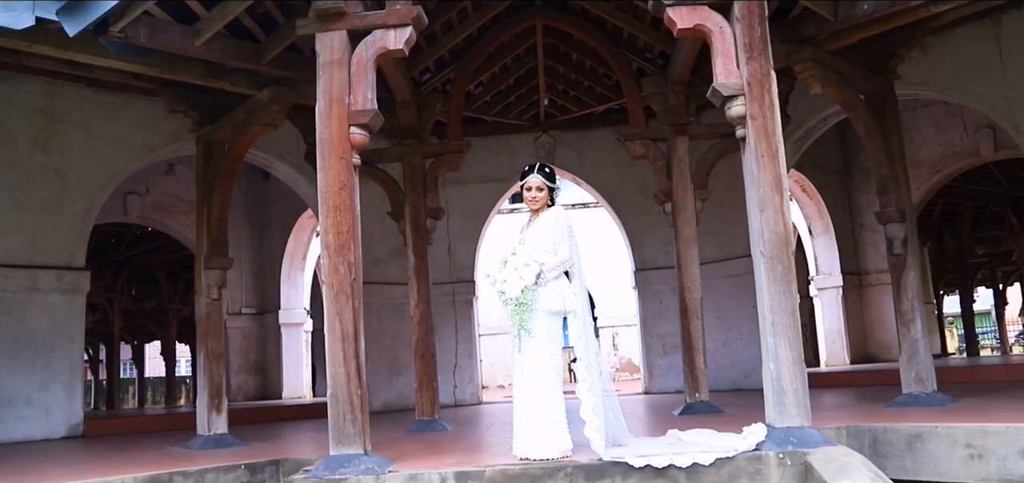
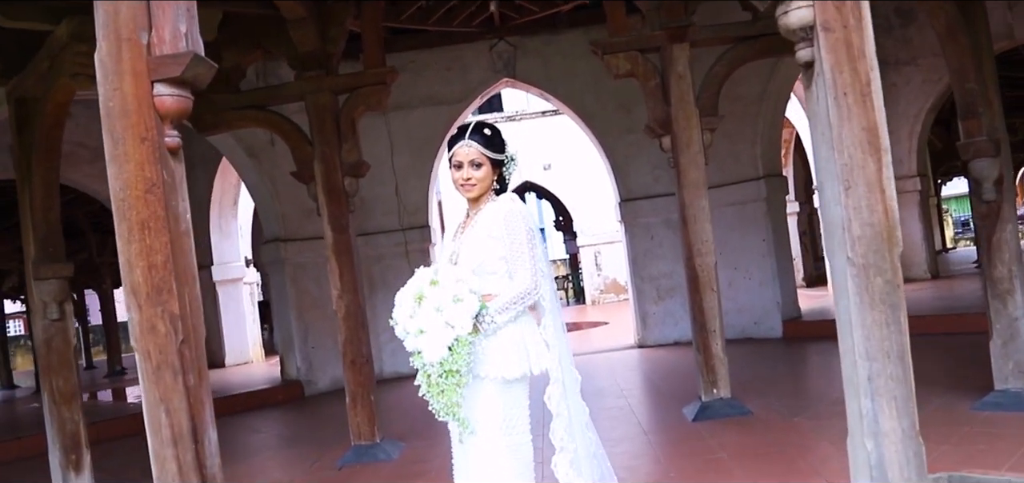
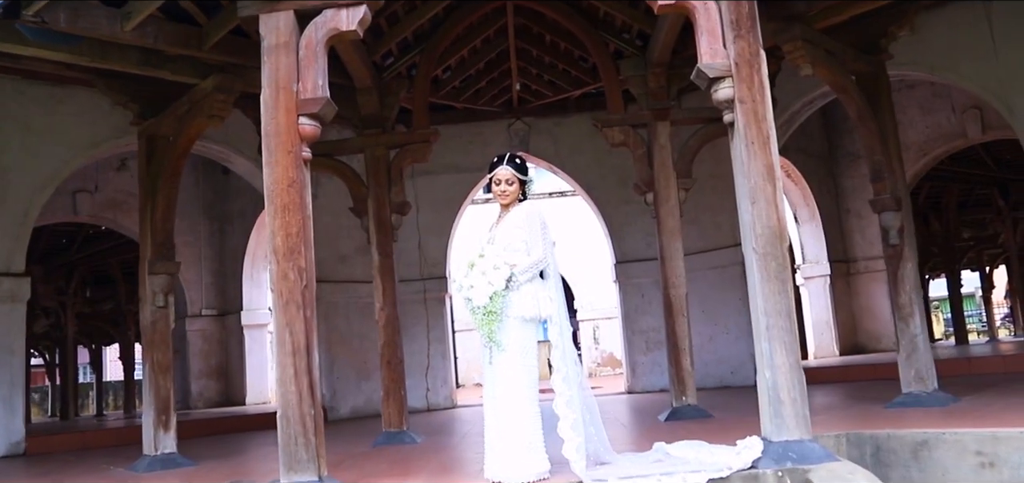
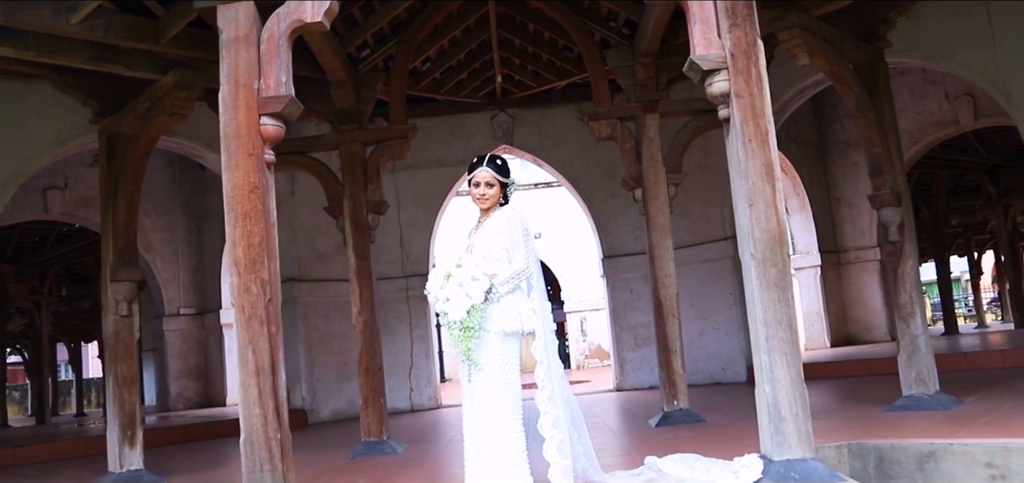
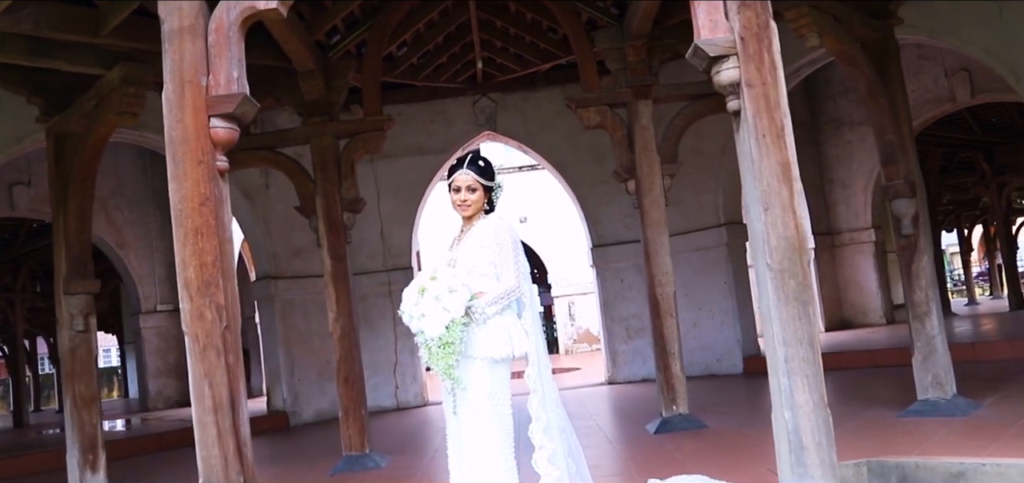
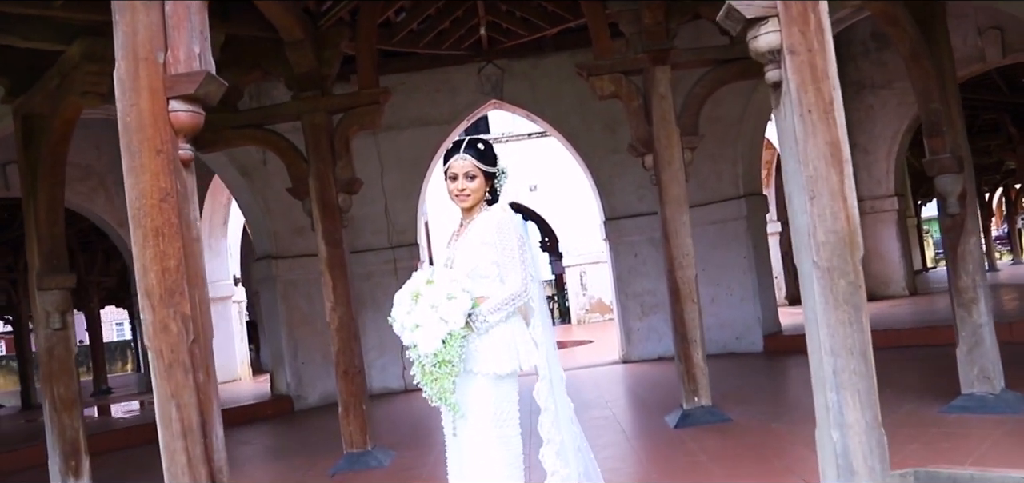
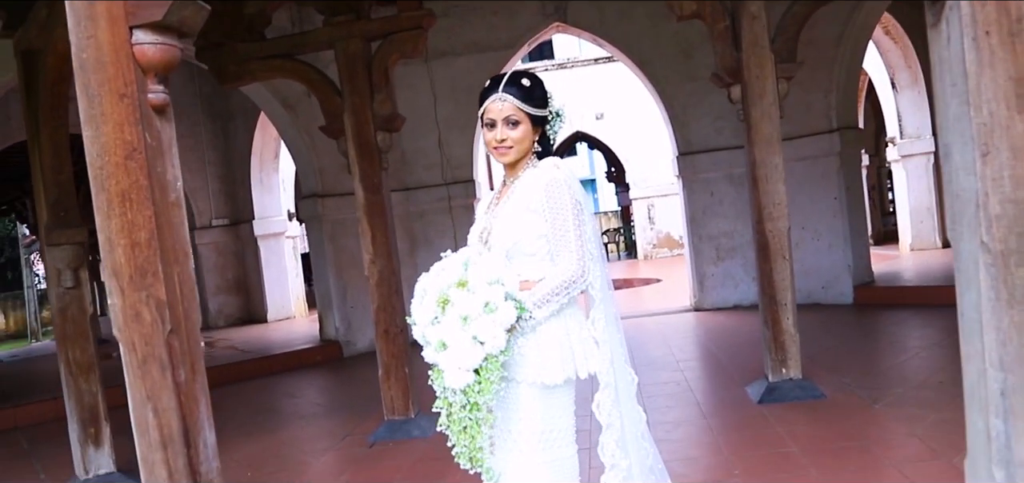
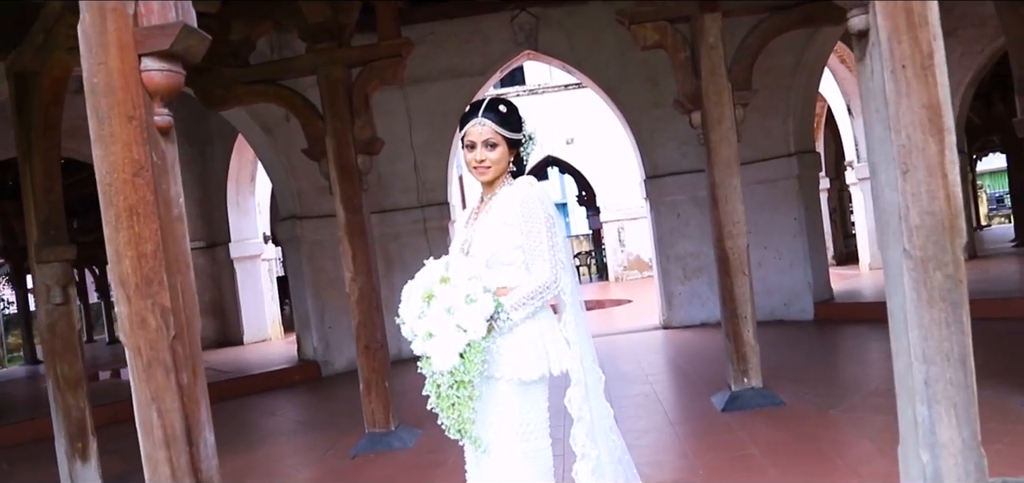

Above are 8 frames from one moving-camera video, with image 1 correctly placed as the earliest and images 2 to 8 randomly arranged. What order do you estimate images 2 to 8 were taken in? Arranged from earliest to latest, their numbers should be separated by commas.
3, 4, 5, 6, 2, 8, 7
